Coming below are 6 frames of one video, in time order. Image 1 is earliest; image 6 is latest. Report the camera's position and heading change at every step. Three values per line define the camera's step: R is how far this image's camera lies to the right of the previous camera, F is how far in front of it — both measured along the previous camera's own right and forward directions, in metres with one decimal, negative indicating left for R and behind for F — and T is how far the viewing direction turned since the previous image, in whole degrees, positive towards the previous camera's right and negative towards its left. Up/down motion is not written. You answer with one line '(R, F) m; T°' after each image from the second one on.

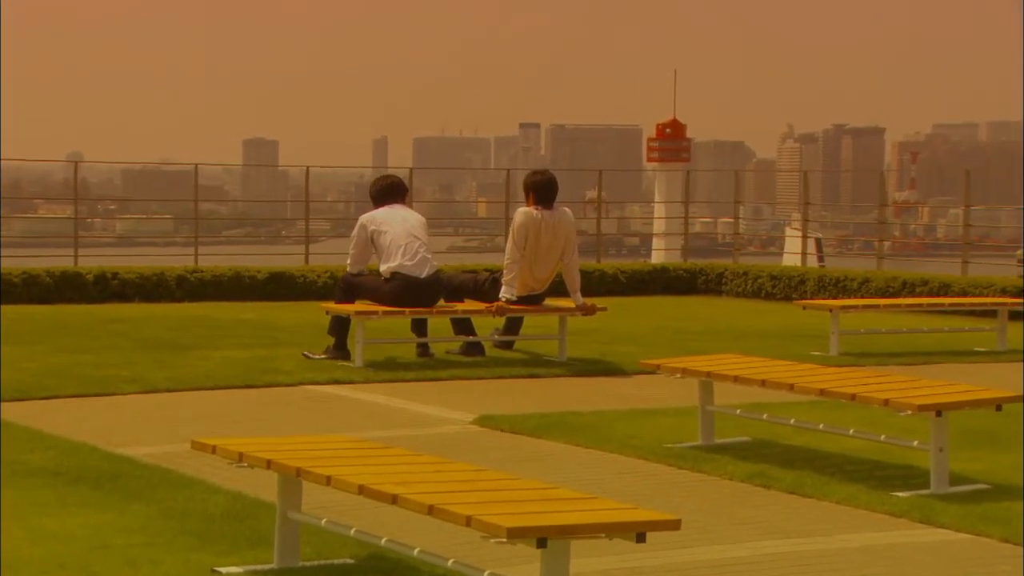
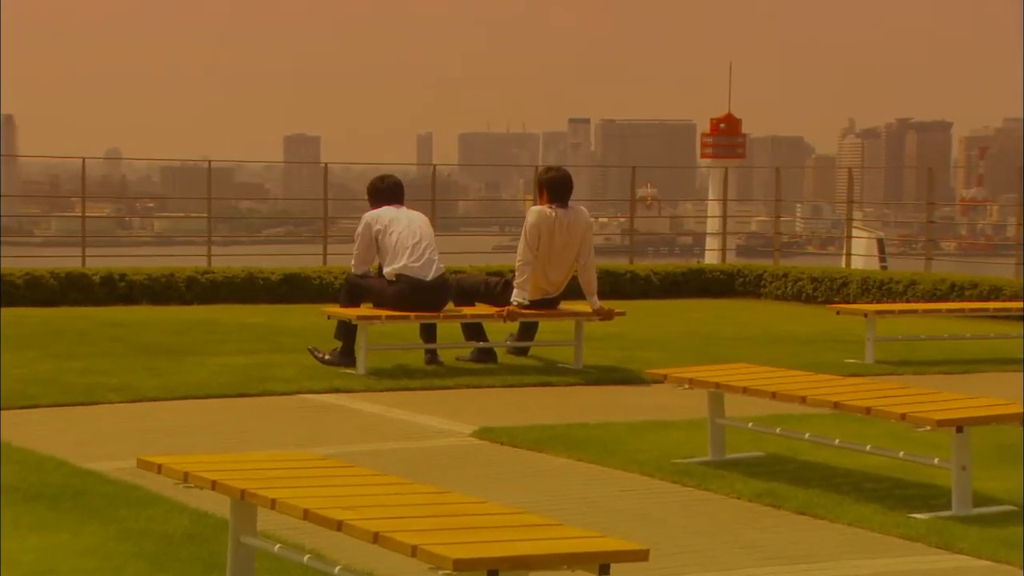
(+0.5, +0.5) m; -3°
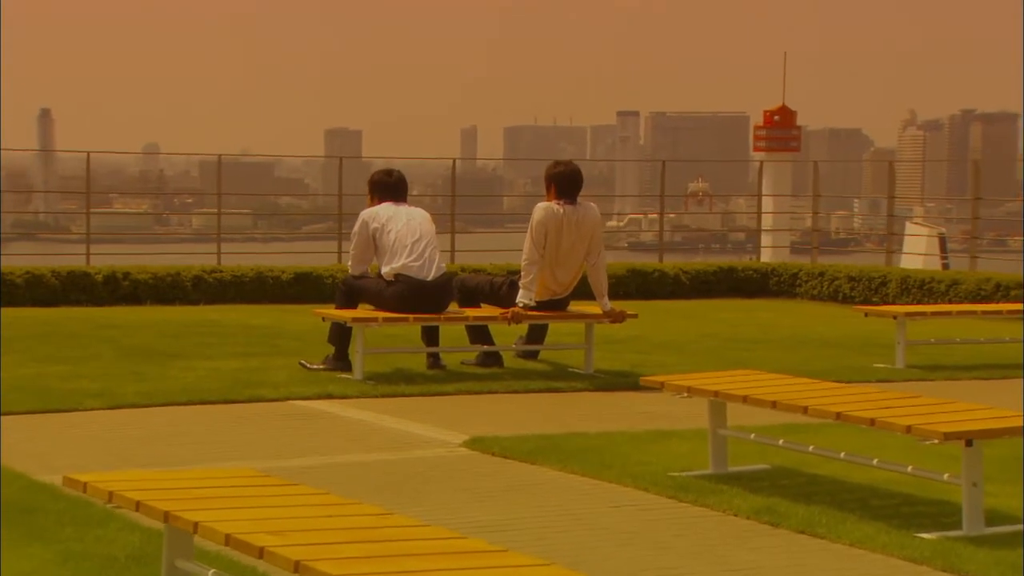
(+0.5, +0.5) m; -3°
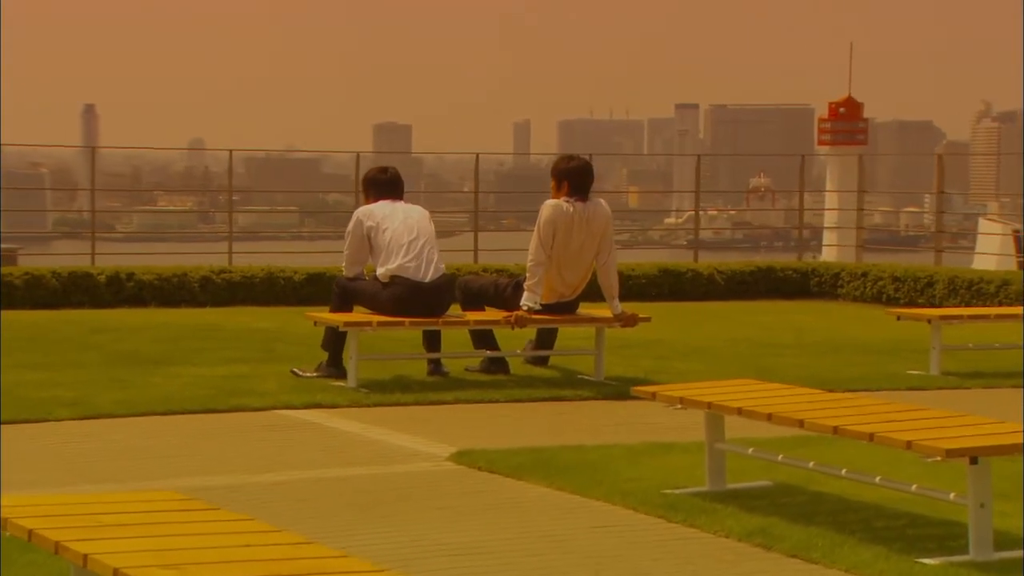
(+0.6, +0.5) m; -3°
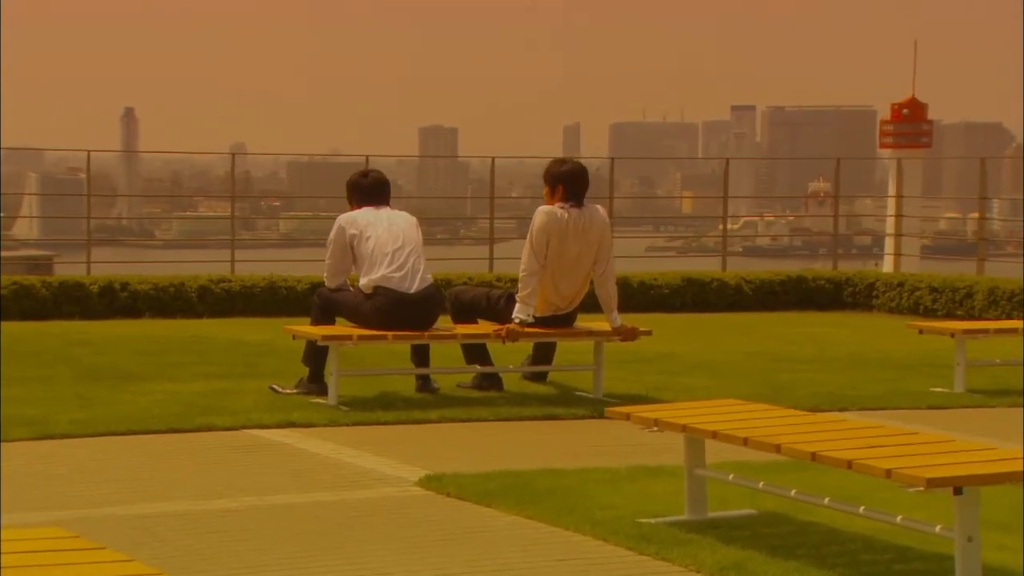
(+0.7, +0.5) m; -3°
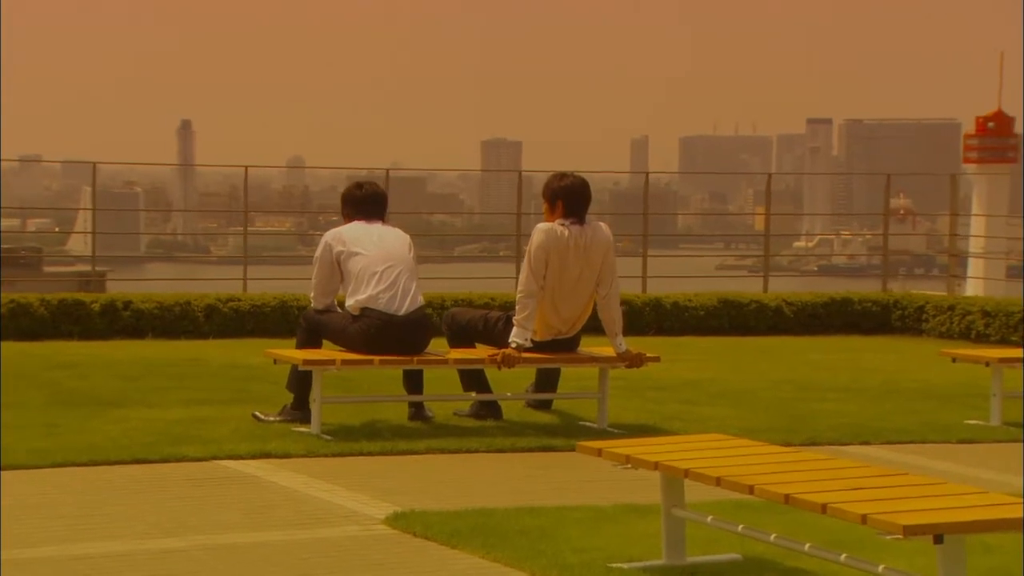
(+0.7, +0.6) m; -4°
